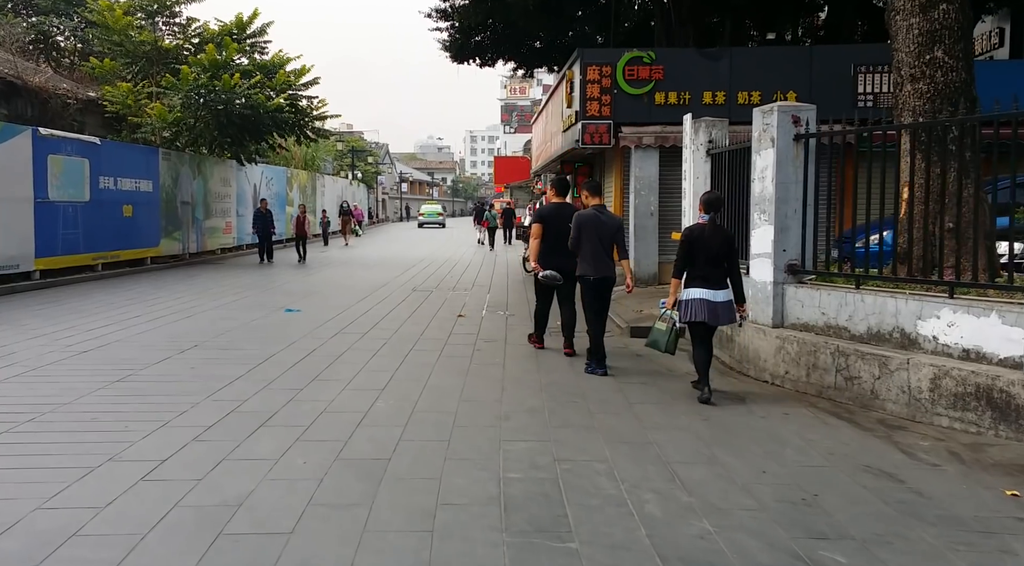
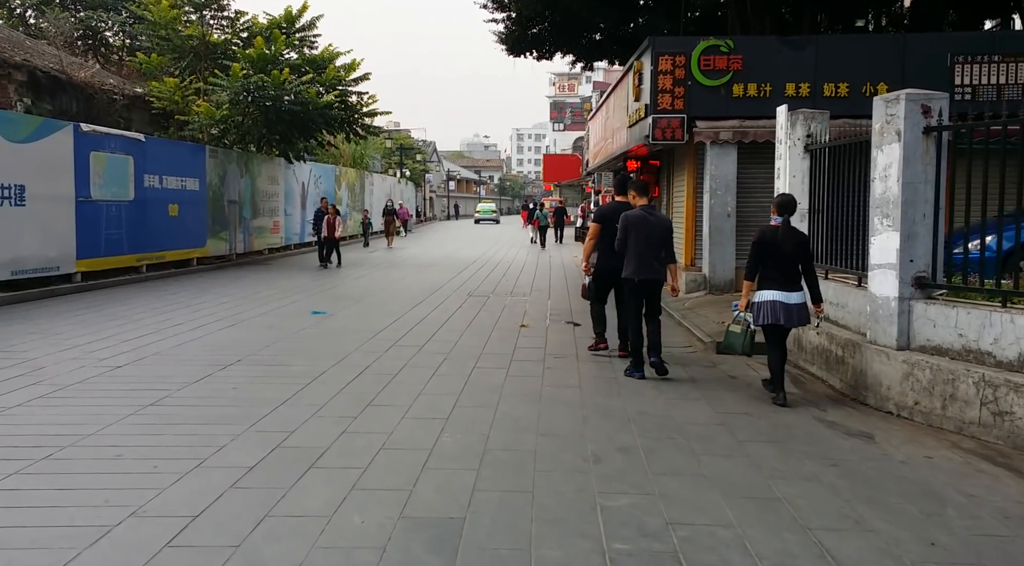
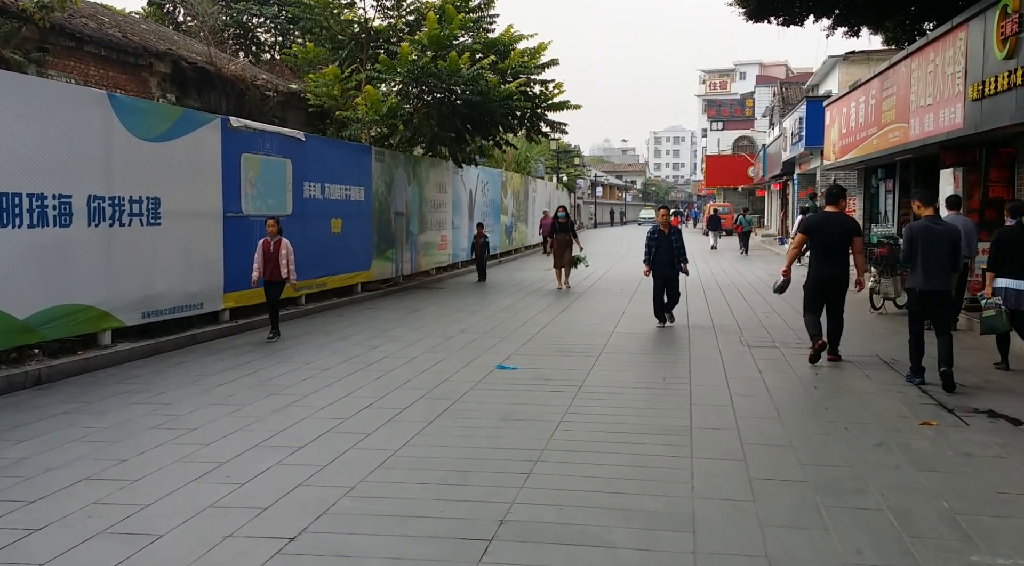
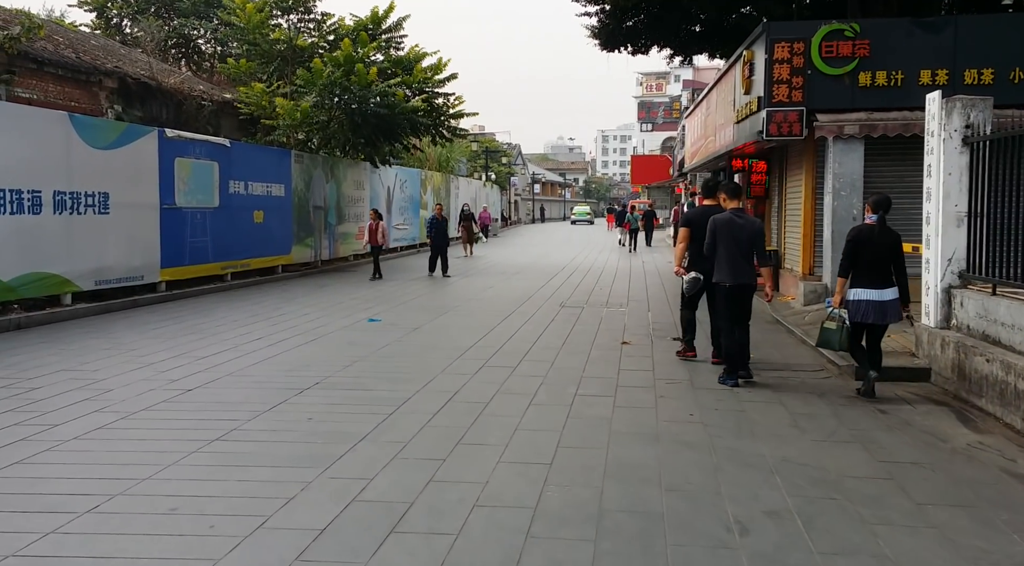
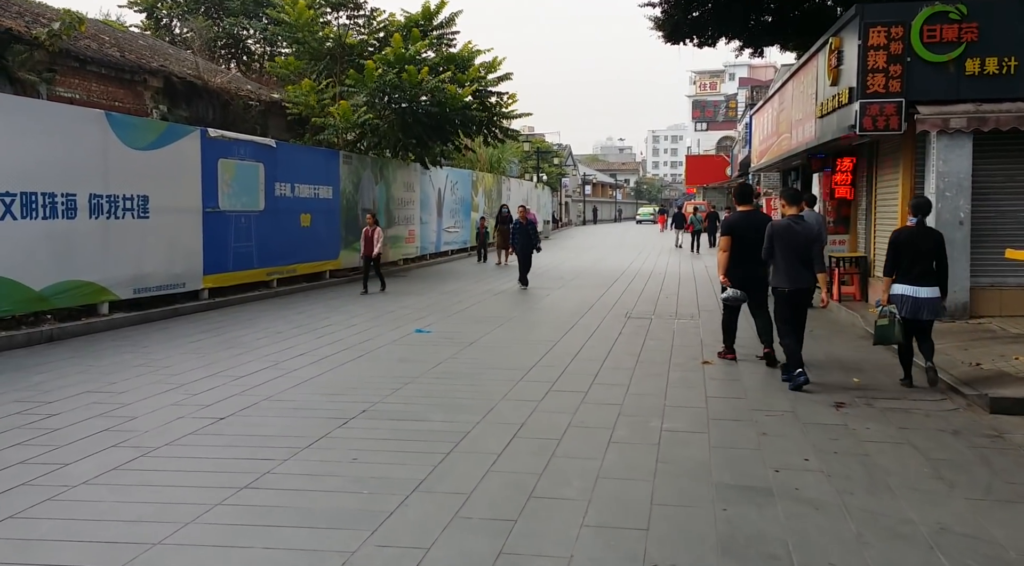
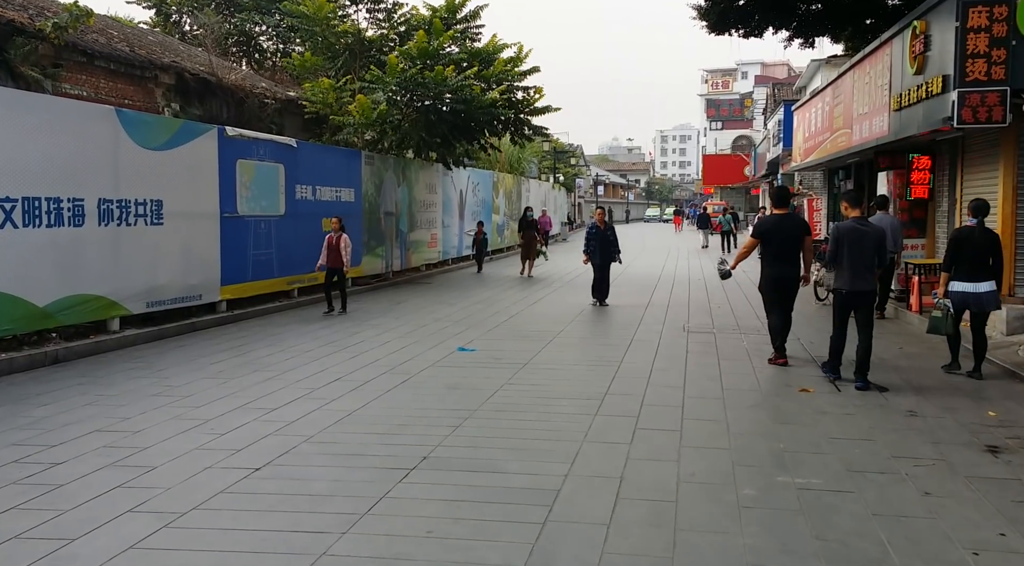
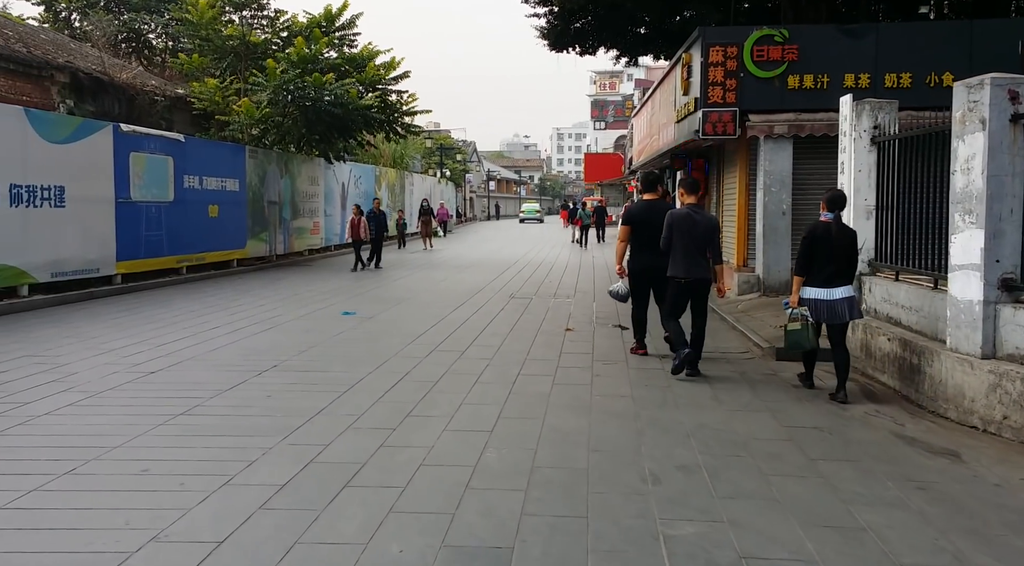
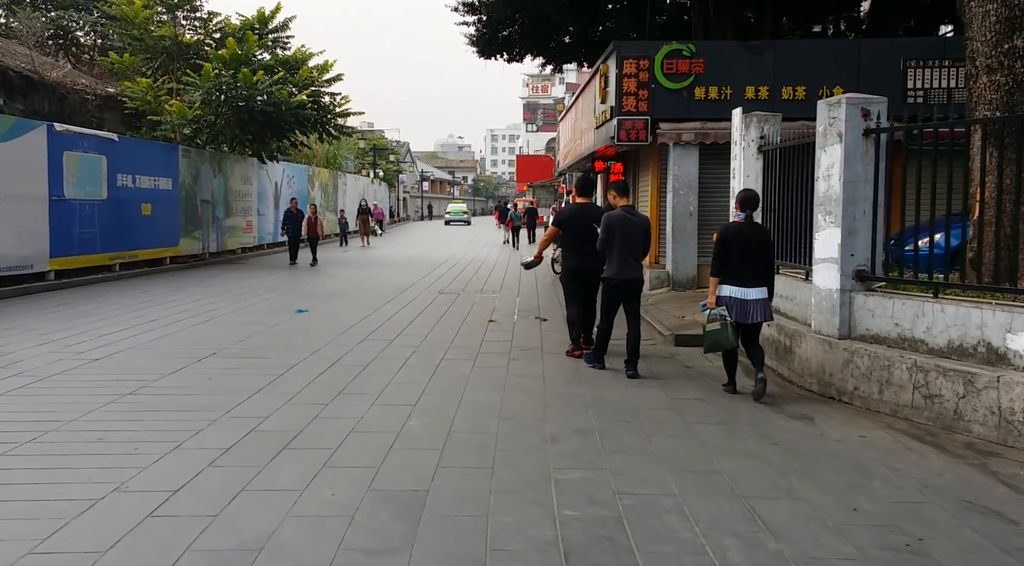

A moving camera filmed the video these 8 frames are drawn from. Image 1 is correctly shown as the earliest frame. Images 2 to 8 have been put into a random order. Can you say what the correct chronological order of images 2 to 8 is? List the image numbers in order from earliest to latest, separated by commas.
8, 2, 7, 4, 5, 6, 3
